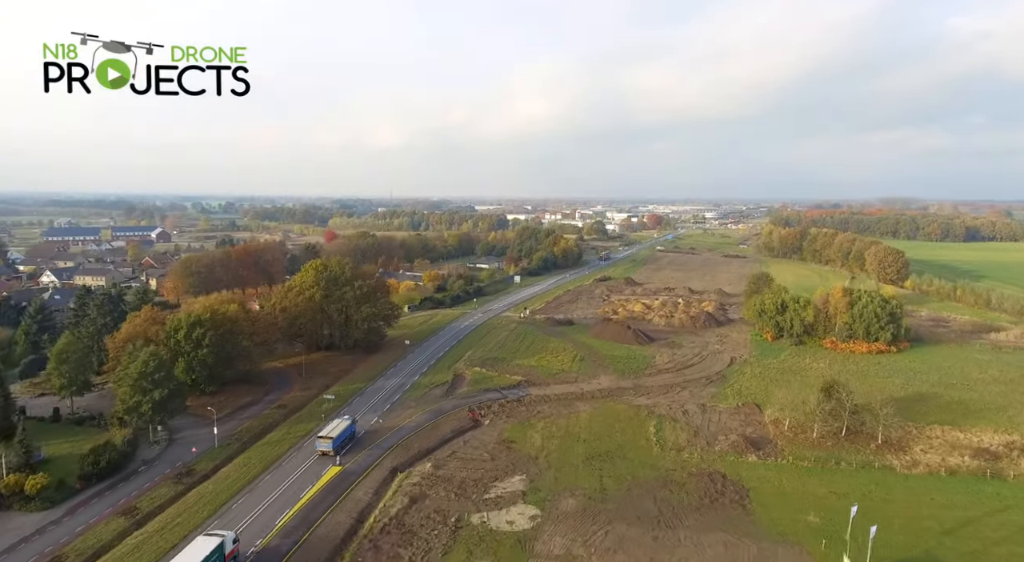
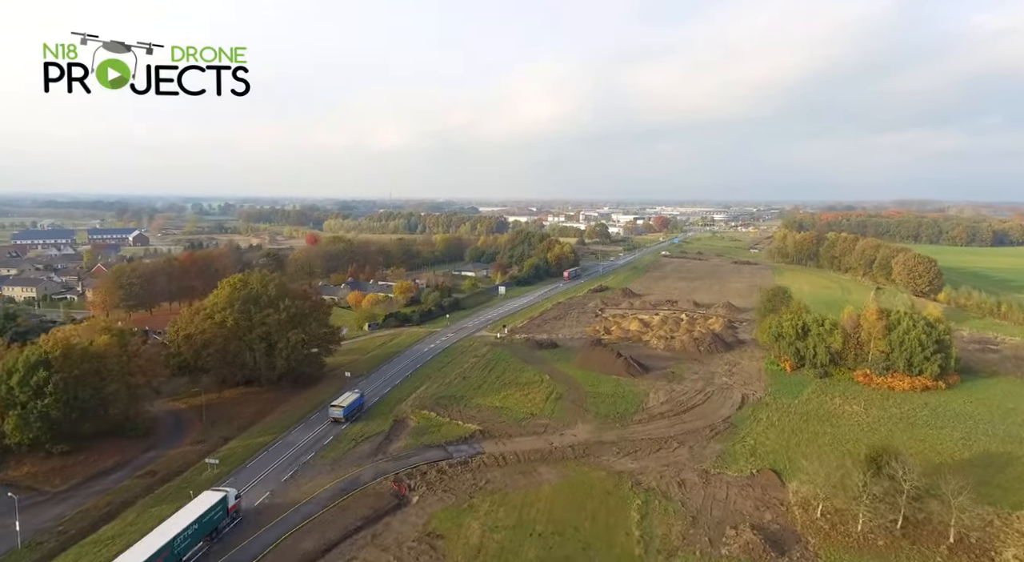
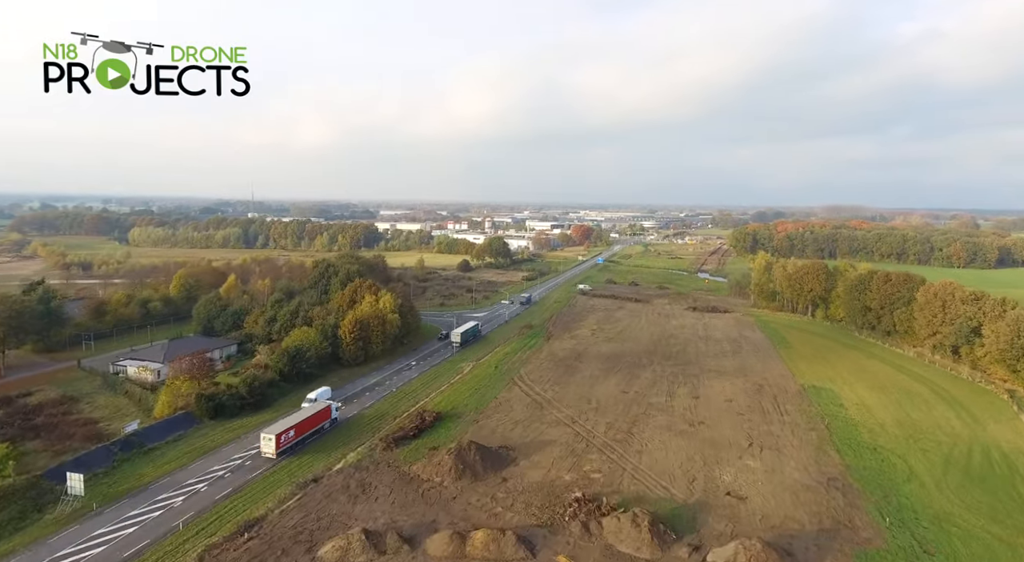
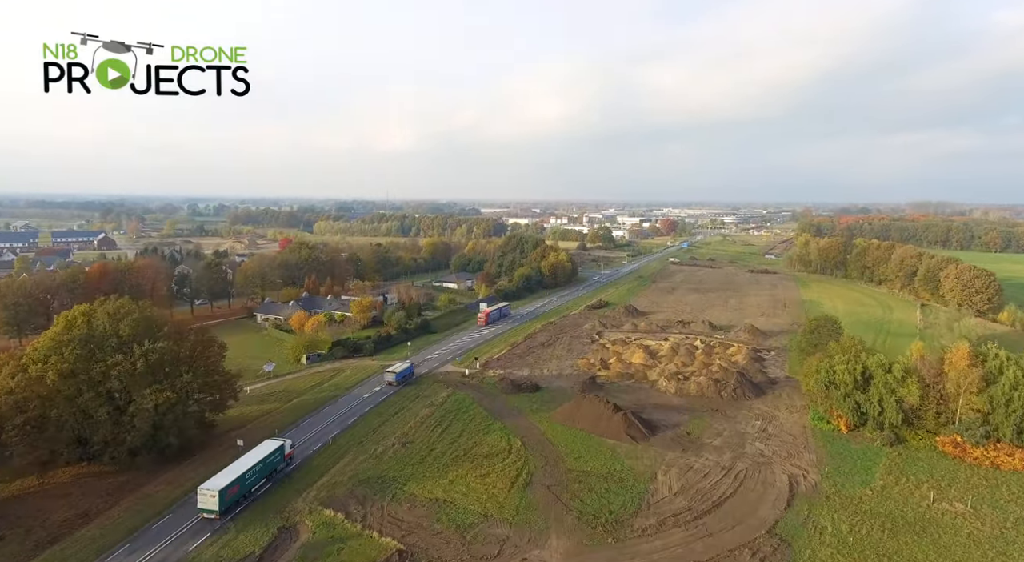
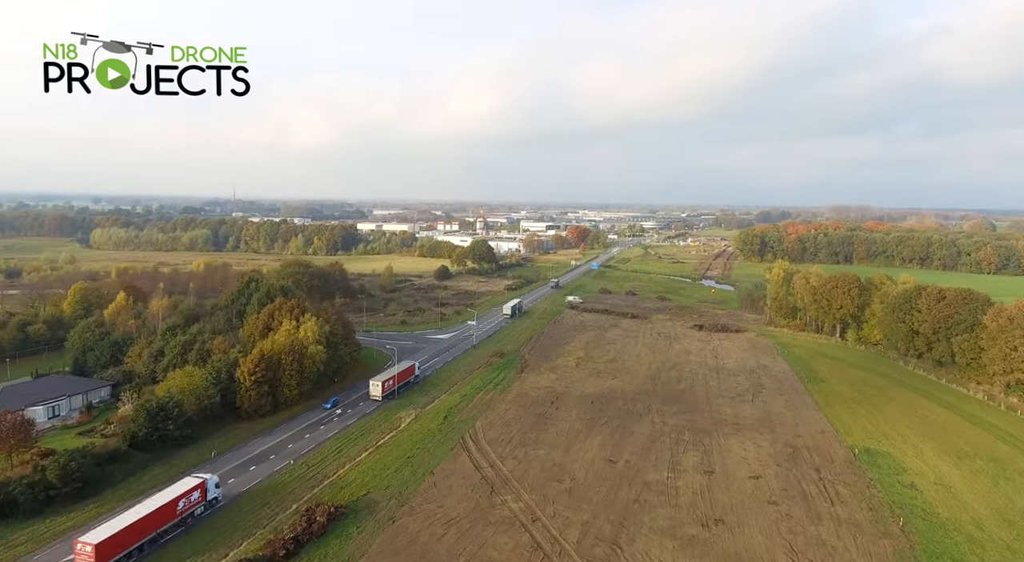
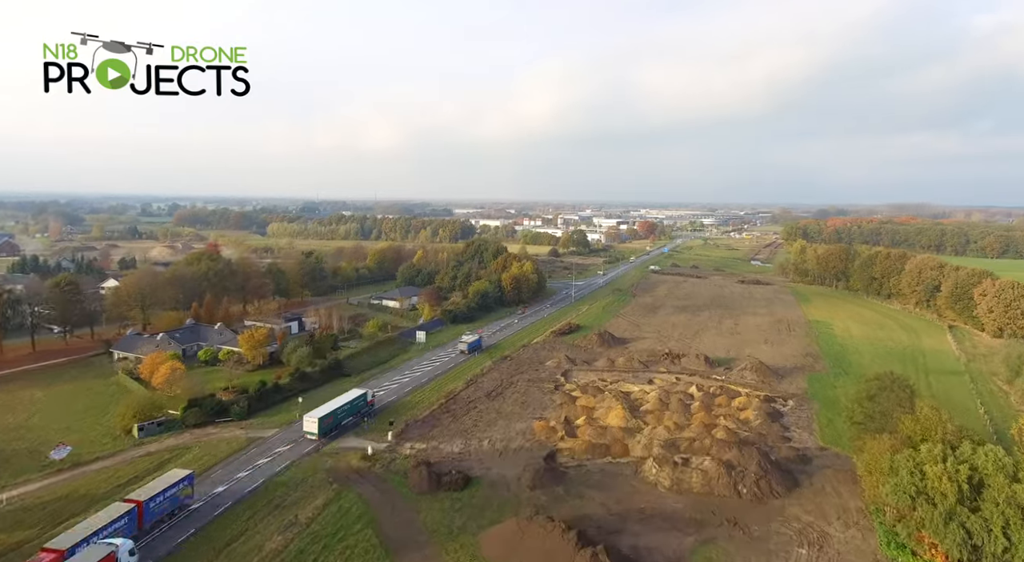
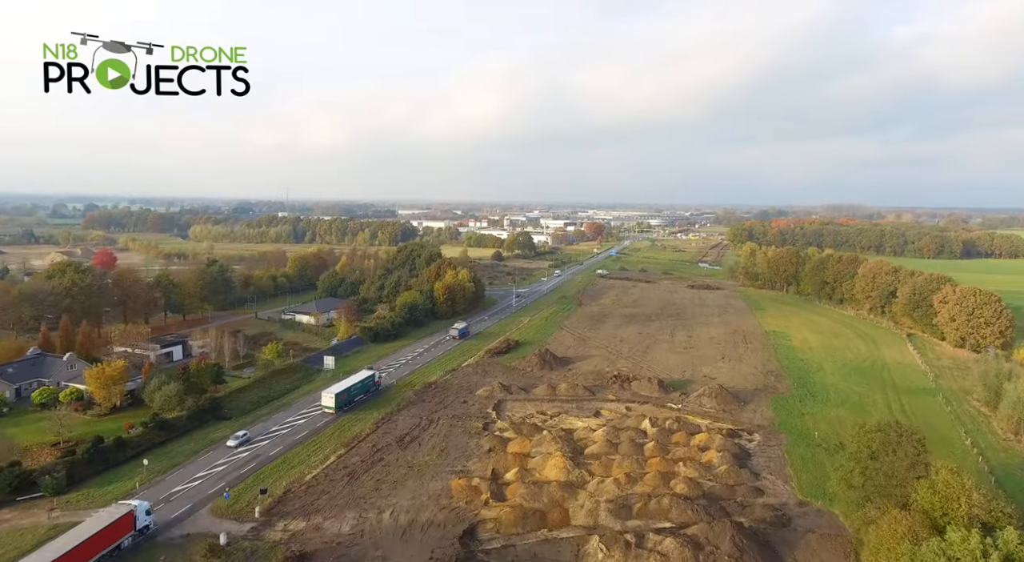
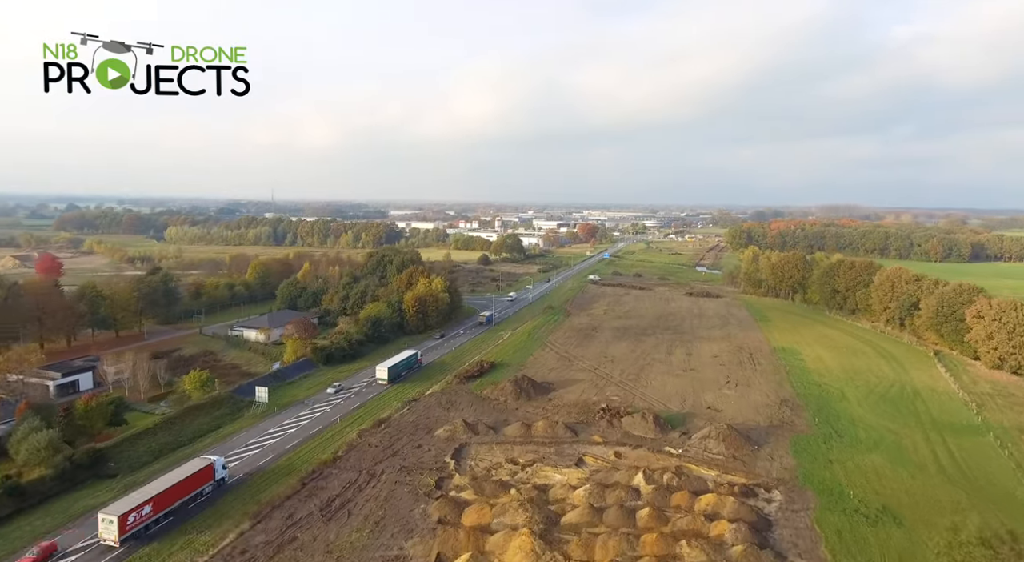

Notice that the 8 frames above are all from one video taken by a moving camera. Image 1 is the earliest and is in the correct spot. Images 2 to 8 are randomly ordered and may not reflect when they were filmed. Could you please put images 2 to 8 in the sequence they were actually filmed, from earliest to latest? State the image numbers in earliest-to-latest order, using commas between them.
2, 4, 6, 7, 8, 3, 5
